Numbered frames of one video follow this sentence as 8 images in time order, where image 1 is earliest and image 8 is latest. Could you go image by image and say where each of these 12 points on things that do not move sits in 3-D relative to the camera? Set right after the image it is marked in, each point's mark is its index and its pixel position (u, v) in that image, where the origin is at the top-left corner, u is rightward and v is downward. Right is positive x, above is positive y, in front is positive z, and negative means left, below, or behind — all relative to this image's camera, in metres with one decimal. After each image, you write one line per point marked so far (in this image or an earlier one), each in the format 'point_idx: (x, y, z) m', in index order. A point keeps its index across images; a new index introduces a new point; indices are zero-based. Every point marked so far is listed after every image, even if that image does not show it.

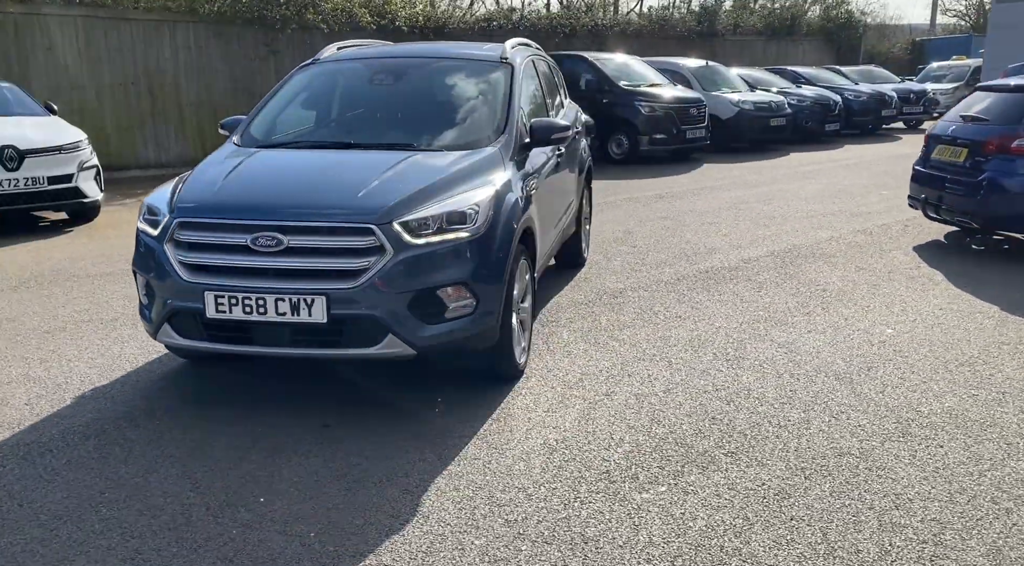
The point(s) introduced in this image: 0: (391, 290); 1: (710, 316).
0: (-0.5, 0.0, +4.4) m
1: (+1.3, -0.2, +6.5) m
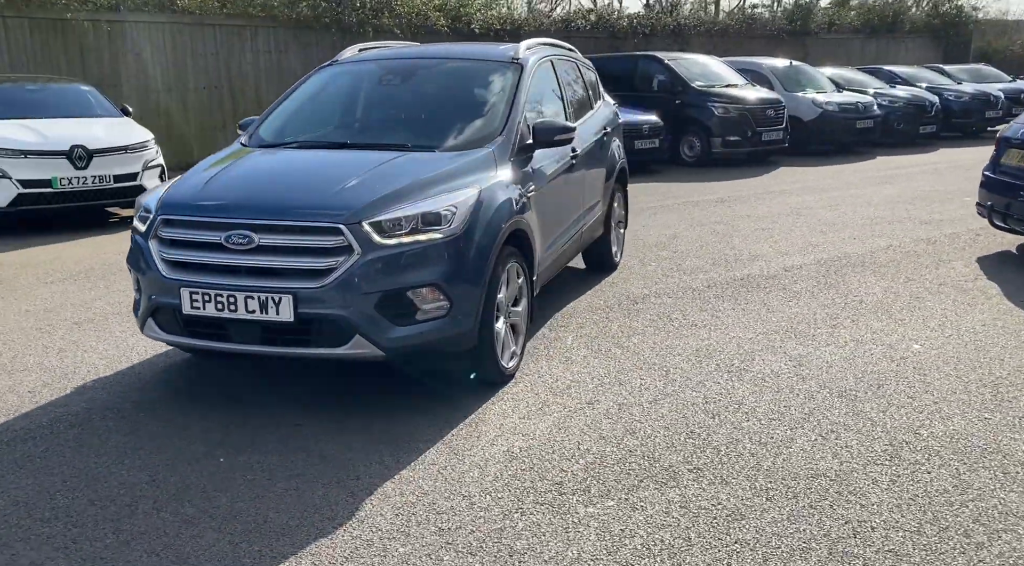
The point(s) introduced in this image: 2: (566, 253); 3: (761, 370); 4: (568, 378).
0: (-0.7, 0.0, +4.4) m
1: (+1.4, -0.3, +6.3) m
2: (+0.4, +0.2, +6.6) m
3: (+1.4, -0.5, +5.4) m
4: (+0.3, -0.5, +5.3) m
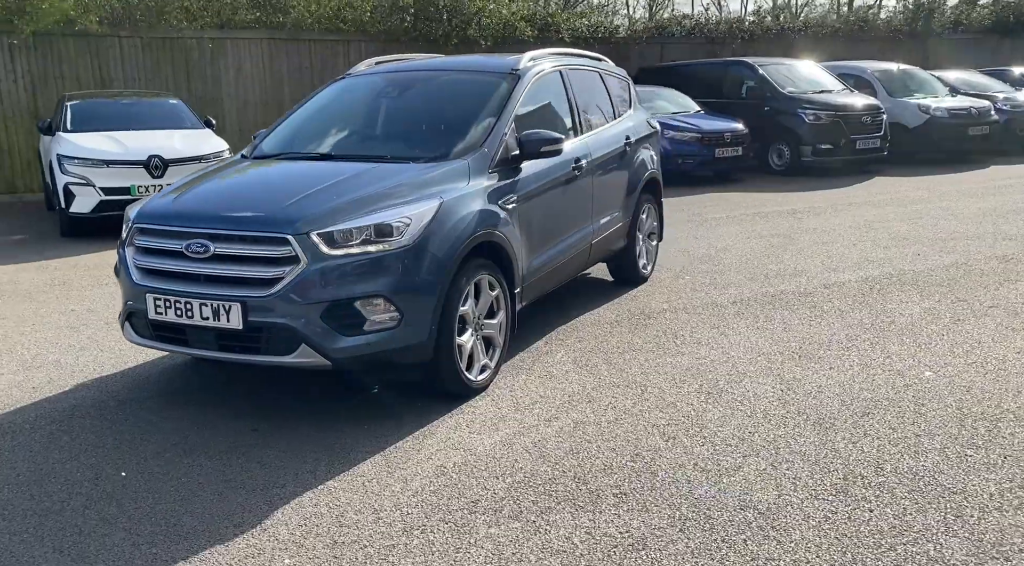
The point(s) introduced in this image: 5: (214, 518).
0: (-1.0, -0.1, +4.4) m
1: (+1.4, -0.4, +6.1) m
2: (+0.4, +0.1, +6.5) m
3: (+1.3, -0.6, +5.2) m
4: (+0.2, -0.6, +5.2) m
5: (-1.2, -1.0, +3.8) m
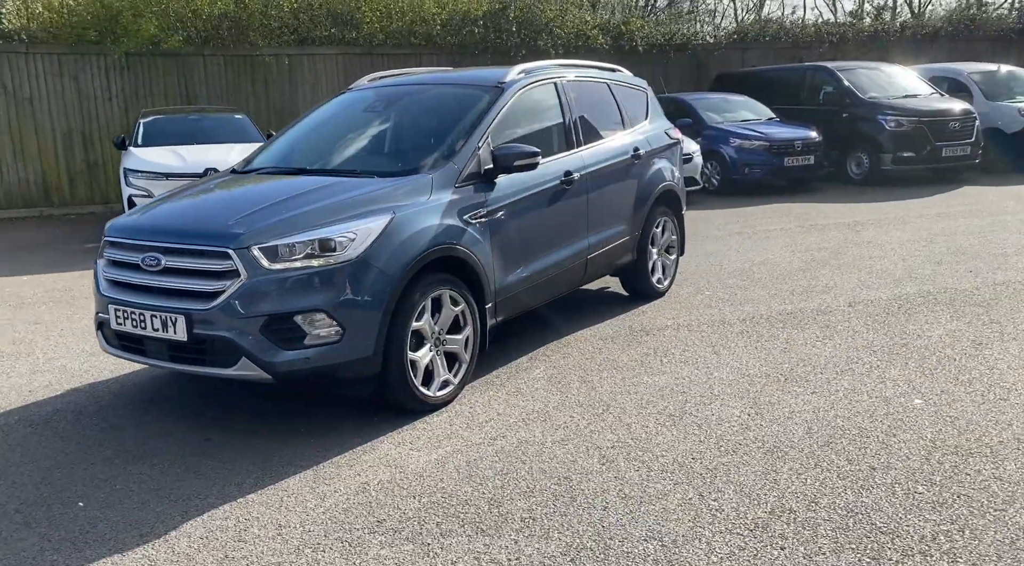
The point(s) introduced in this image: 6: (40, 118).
0: (-1.3, -0.1, +4.5) m
1: (+1.3, -0.5, +5.8) m
2: (+0.4, 0.0, +6.4) m
3: (+1.0, -0.7, +5.0) m
4: (-0.1, -0.7, +5.1) m
5: (-1.6, -1.0, +3.9) m
6: (-6.8, +2.4, +13.8) m
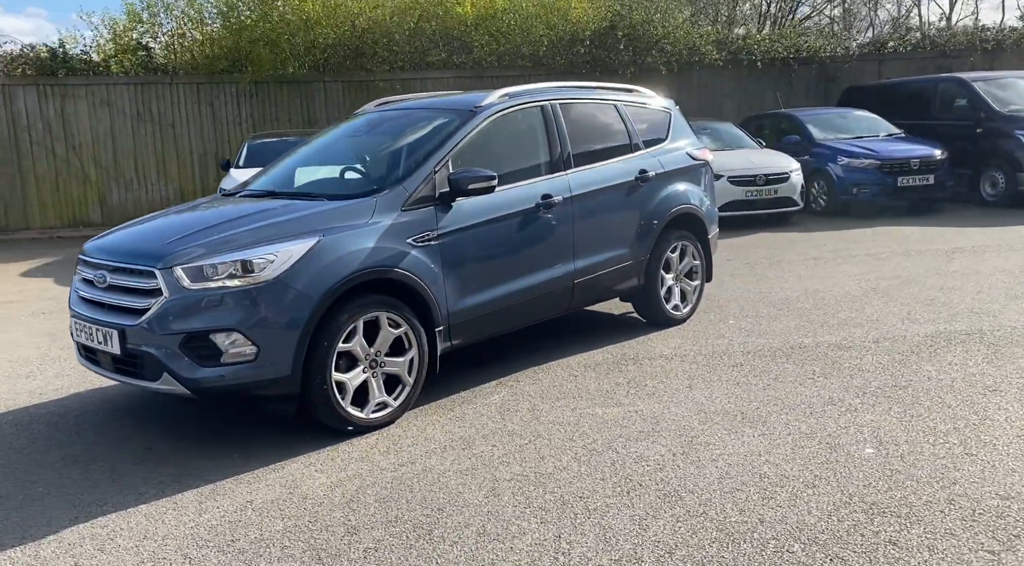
0: (-1.8, -0.2, +4.7) m
1: (+1.0, -0.7, +5.5) m
2: (+0.2, -0.1, +6.2) m
3: (+0.6, -0.8, +4.7) m
4: (-0.5, -0.8, +5.1) m
5: (-2.2, -1.1, +4.2) m
6: (-5.3, +2.2, +15.0) m
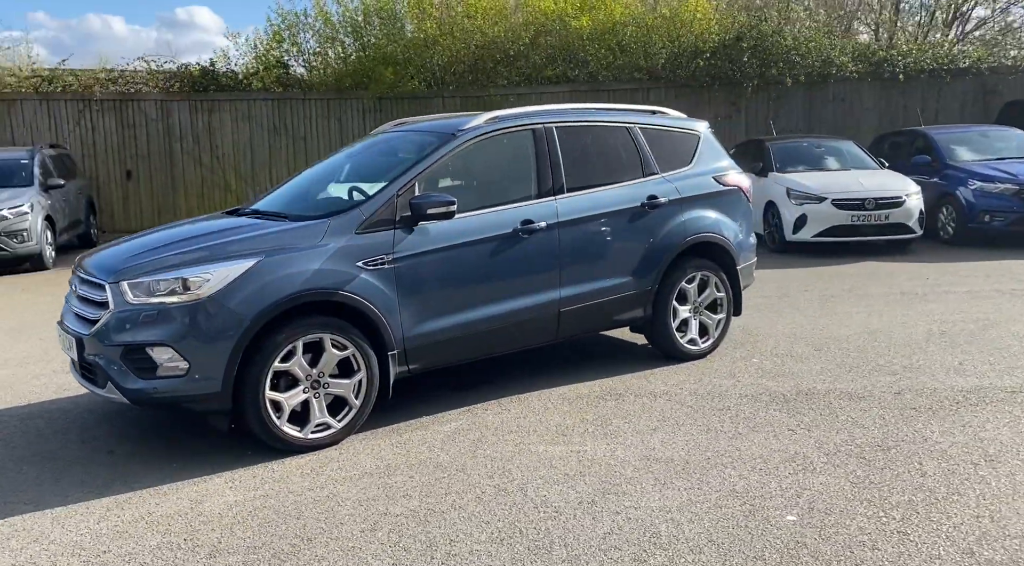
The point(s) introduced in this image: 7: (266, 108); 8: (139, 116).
0: (-2.1, -0.3, +5.0) m
1: (+0.7, -0.9, +5.2) m
2: (+0.1, -0.3, +6.0) m
3: (+0.1, -1.0, +4.5) m
4: (-0.8, -1.0, +5.1) m
5: (-2.7, -1.1, +4.6) m
6: (-3.4, +2.2, +15.8) m
7: (-4.0, +2.8, +15.3) m
8: (-6.0, +2.7, +15.2) m
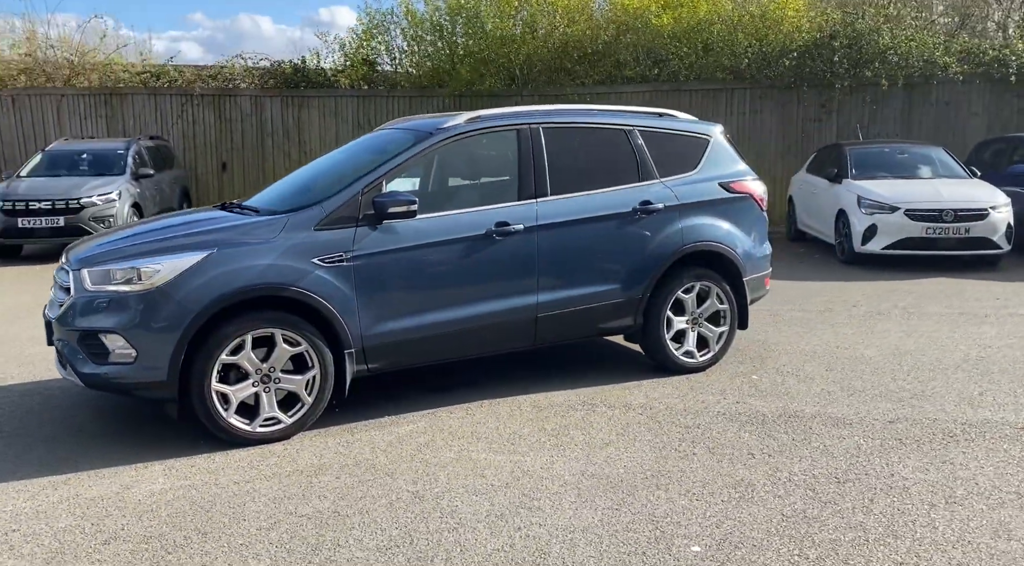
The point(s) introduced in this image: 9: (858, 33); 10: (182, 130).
0: (-2.4, -0.2, +5.2) m
1: (+0.4, -0.9, +5.0) m
2: (0.0, -0.3, +5.9) m
3: (-0.3, -1.0, +4.4) m
4: (-1.2, -0.9, +5.1) m
5: (-3.1, -1.0, +4.9) m
6: (-2.0, +2.3, +16.0) m
7: (-2.7, +3.0, +15.7) m
8: (-4.7, +2.9, +15.9) m
9: (+5.1, +3.6, +13.8) m
10: (-5.6, +2.6, +16.1) m
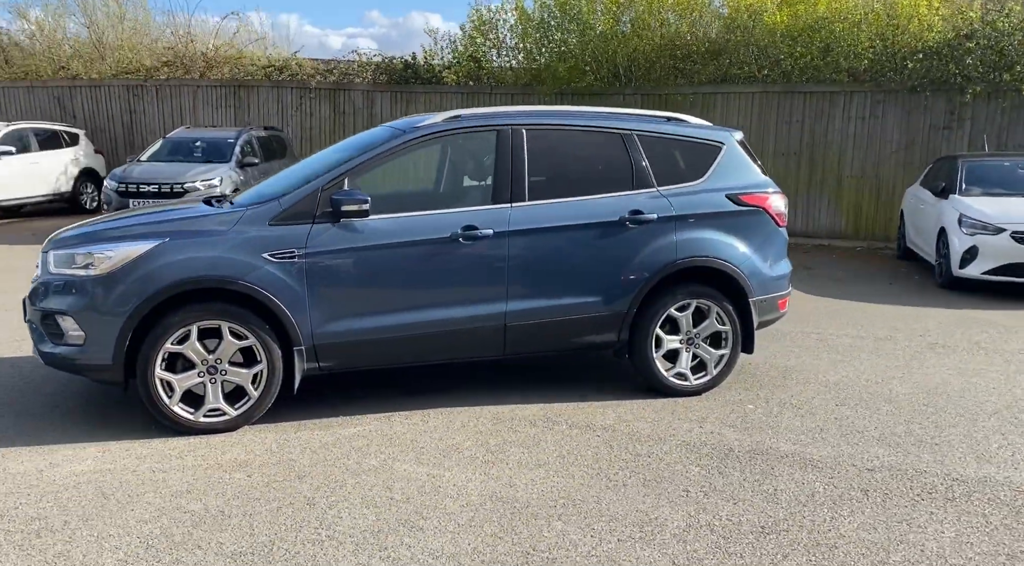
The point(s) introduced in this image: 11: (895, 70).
0: (-2.7, -0.1, +5.4) m
1: (0.0, -1.0, +4.7) m
2: (-0.2, -0.4, +5.7) m
3: (-0.8, -1.0, +4.2) m
4: (-1.5, -0.9, +5.1) m
5: (-3.5, -0.9, +5.2) m
6: (-0.2, +2.3, +16.0) m
7: (-0.9, +3.0, +15.7) m
8: (-2.8, +3.1, +16.3) m
9: (+6.4, +3.3, +12.5) m
10: (-3.7, +2.9, +16.7) m
11: (+5.4, +3.0, +13.3) m
